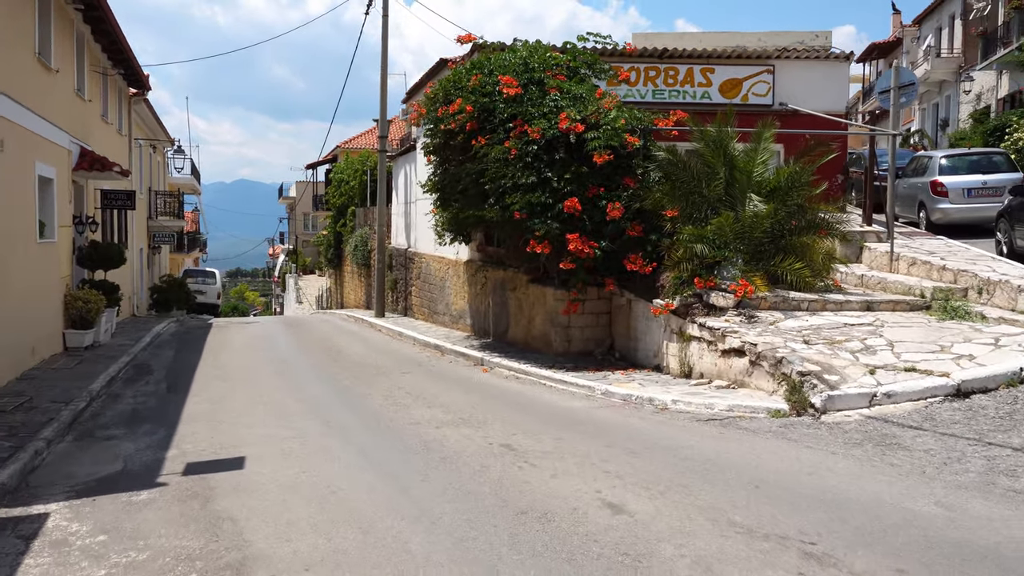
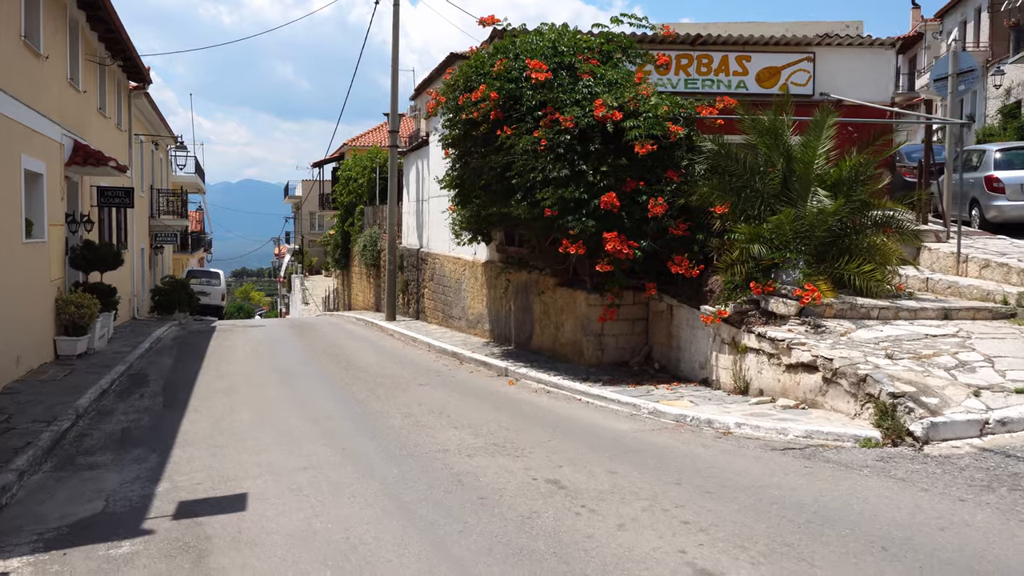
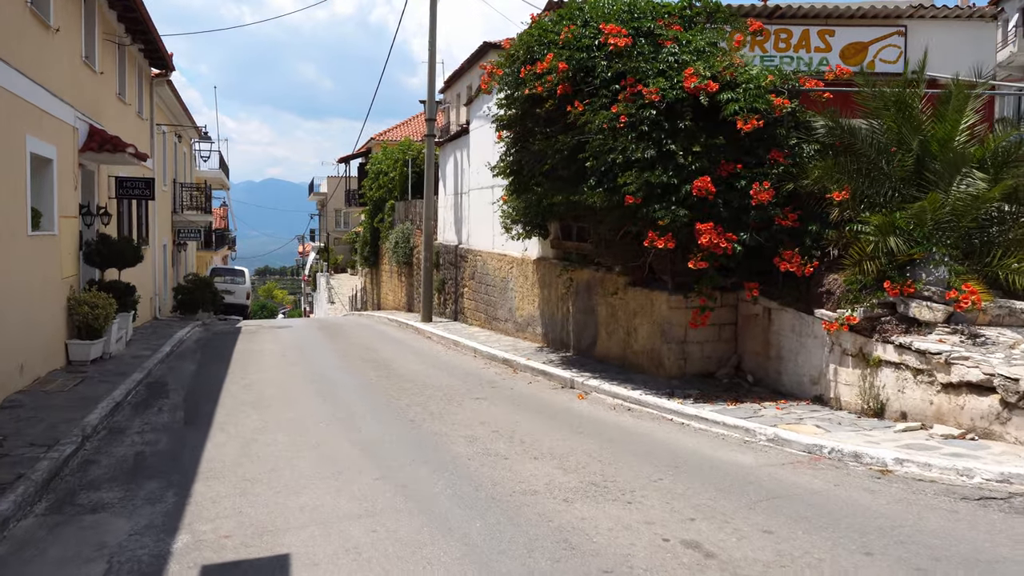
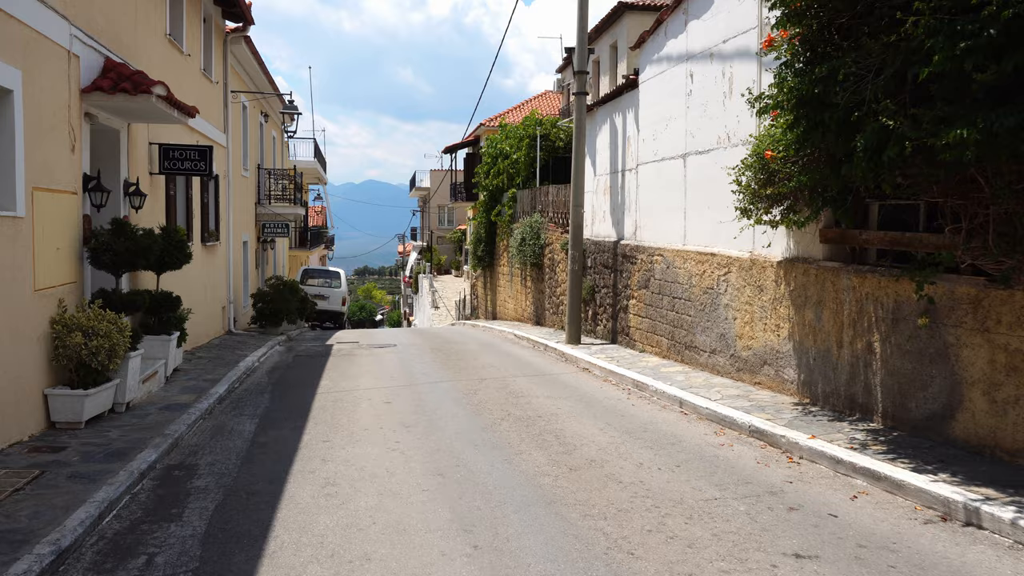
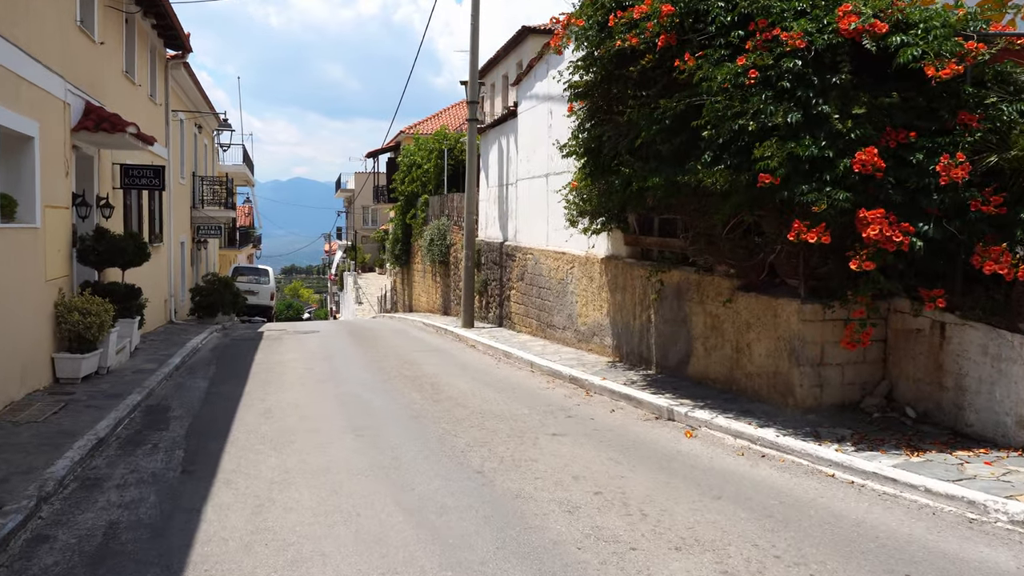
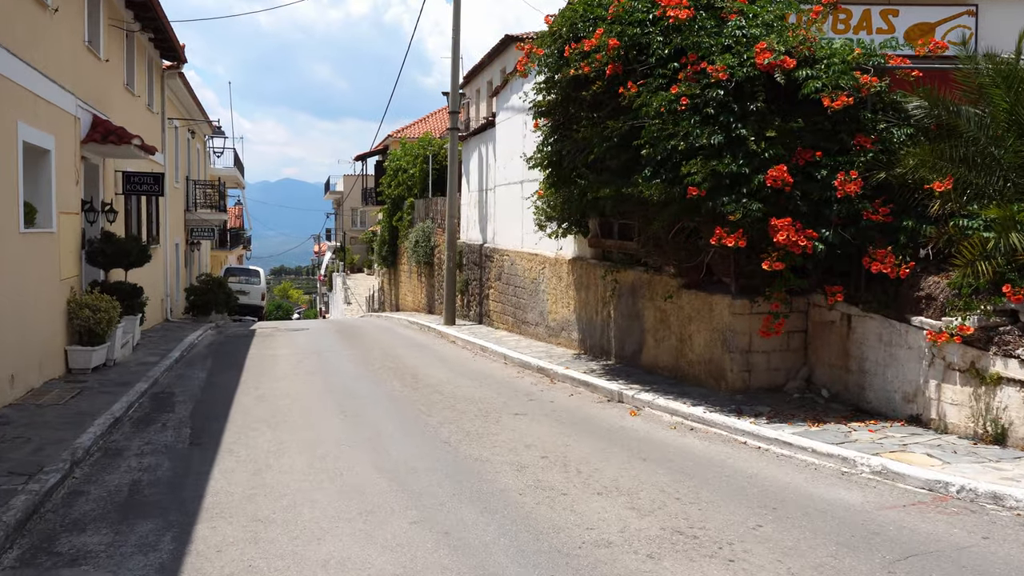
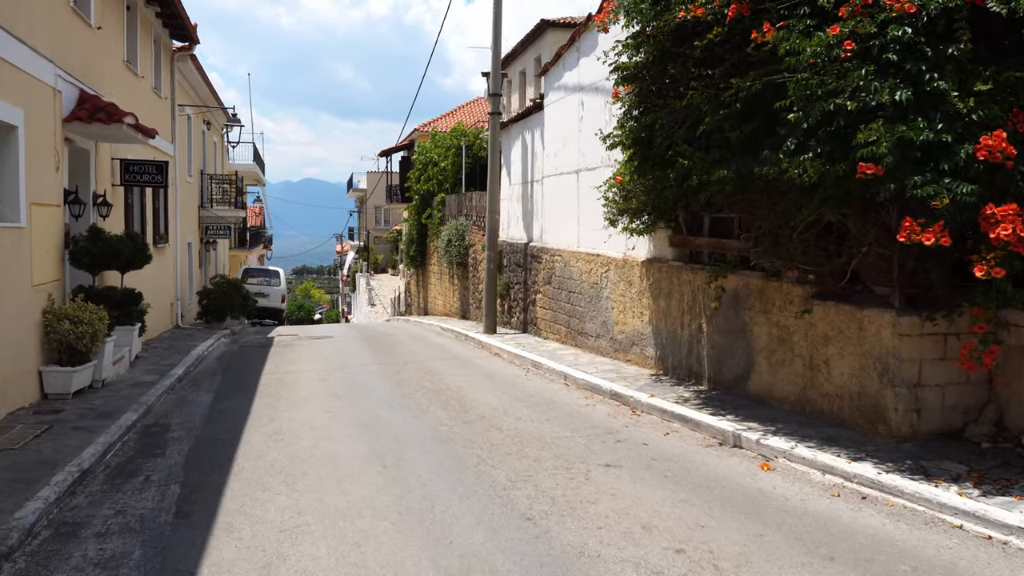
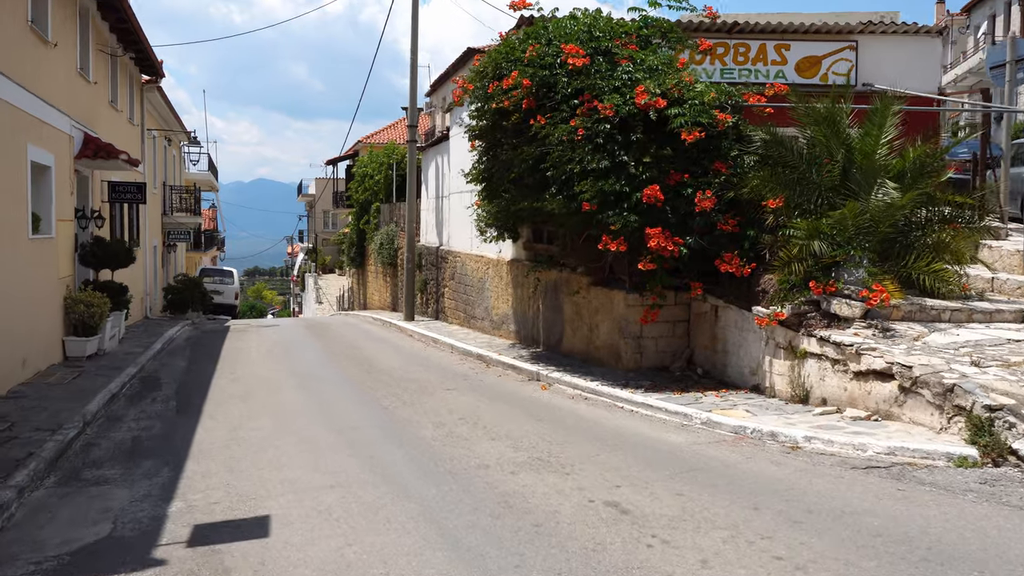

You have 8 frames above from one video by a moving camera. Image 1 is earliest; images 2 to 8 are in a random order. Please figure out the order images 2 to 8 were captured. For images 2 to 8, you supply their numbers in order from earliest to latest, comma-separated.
2, 8, 3, 6, 5, 7, 4
